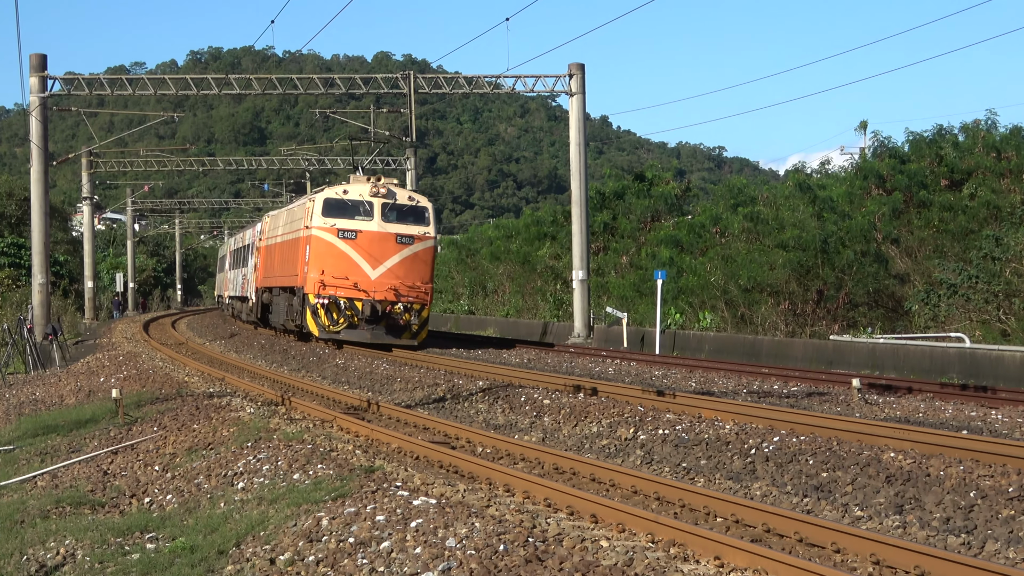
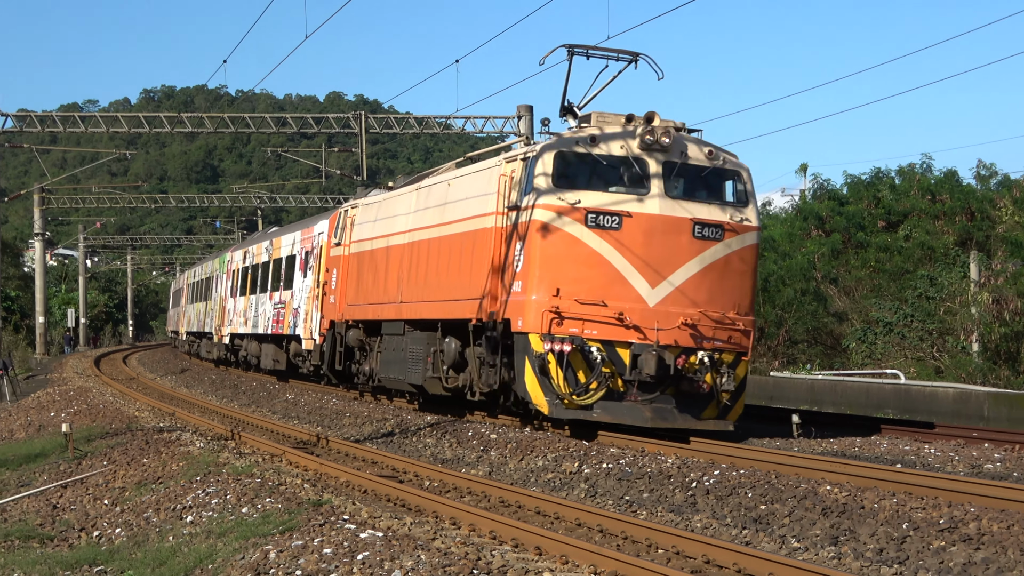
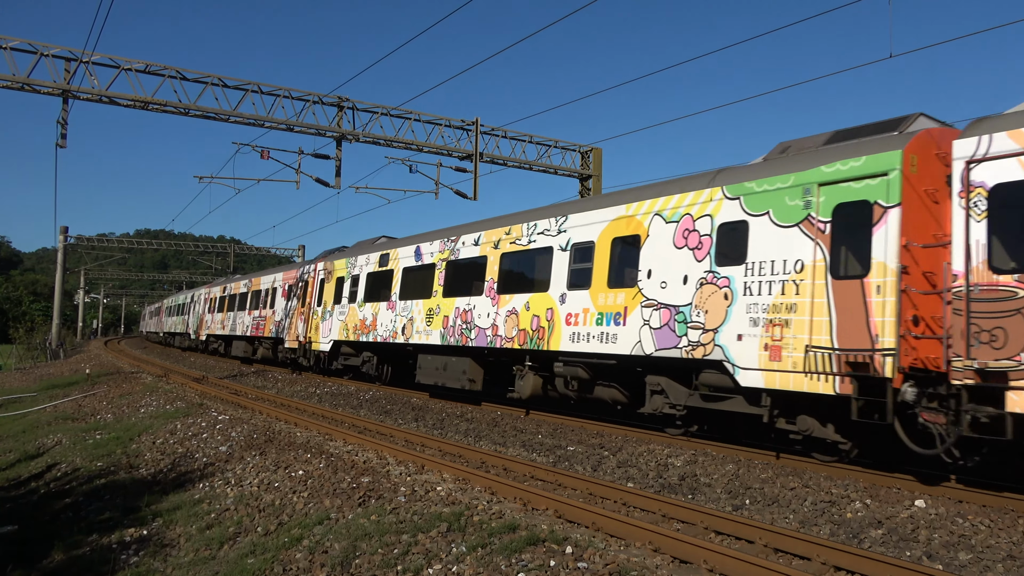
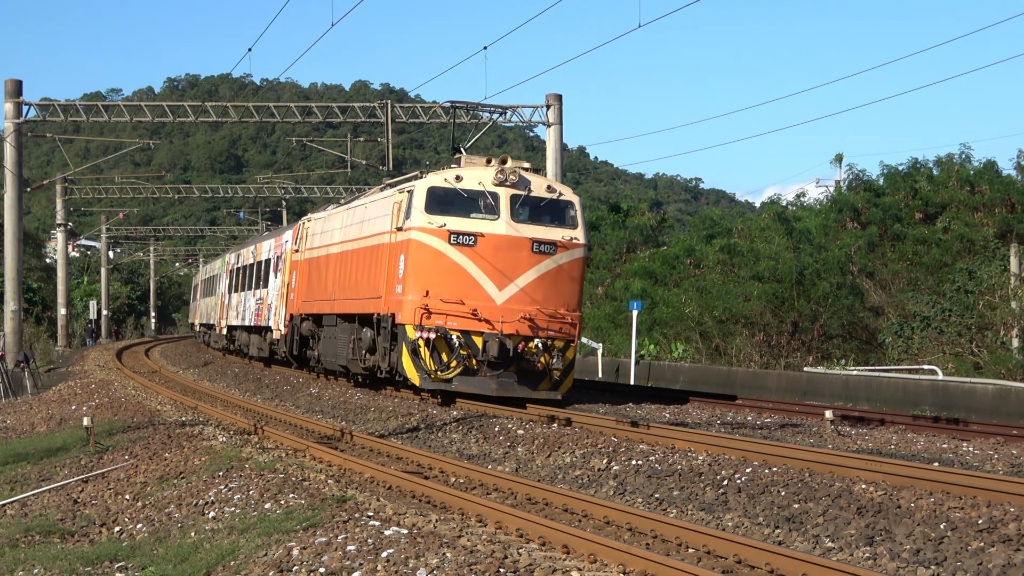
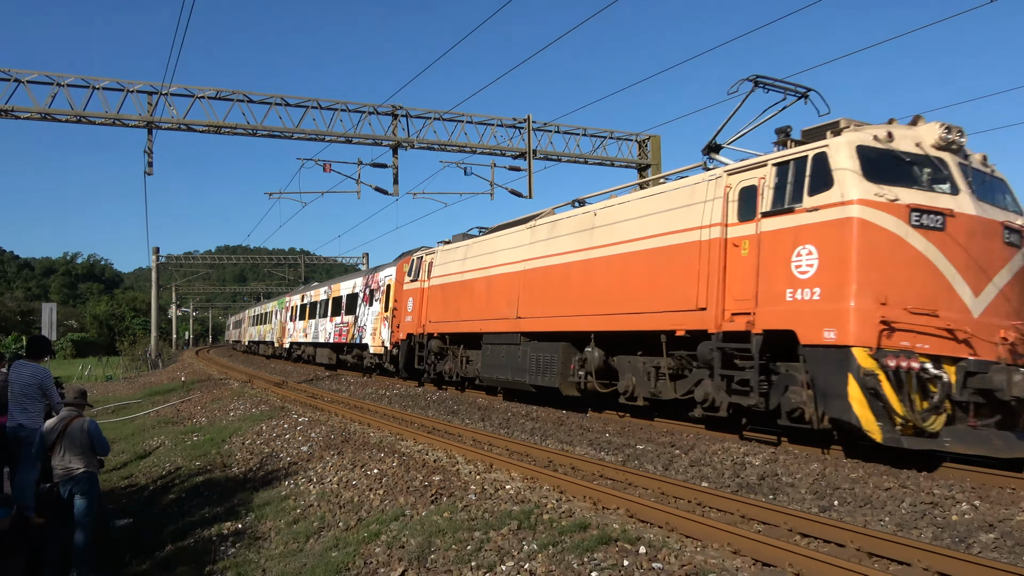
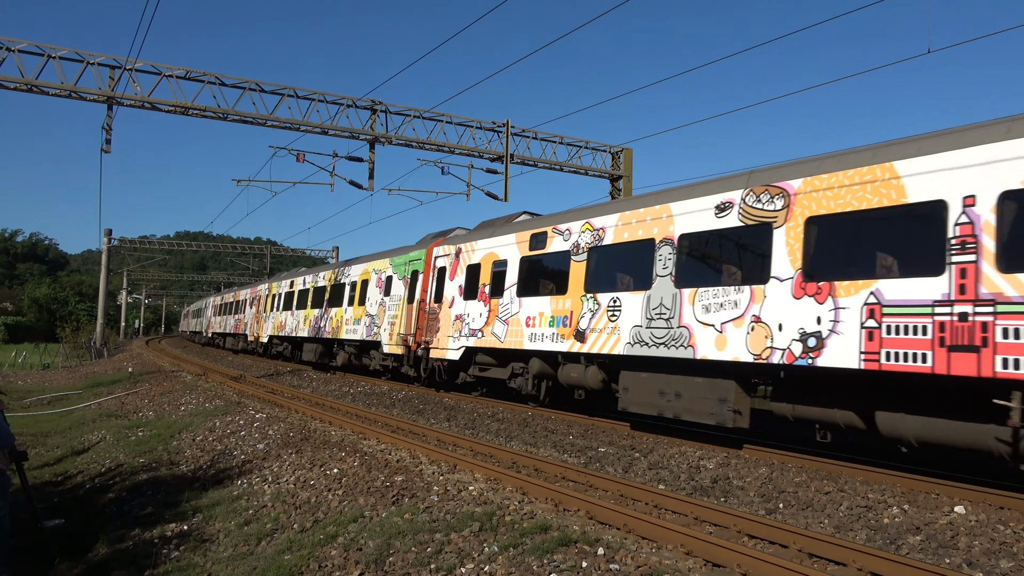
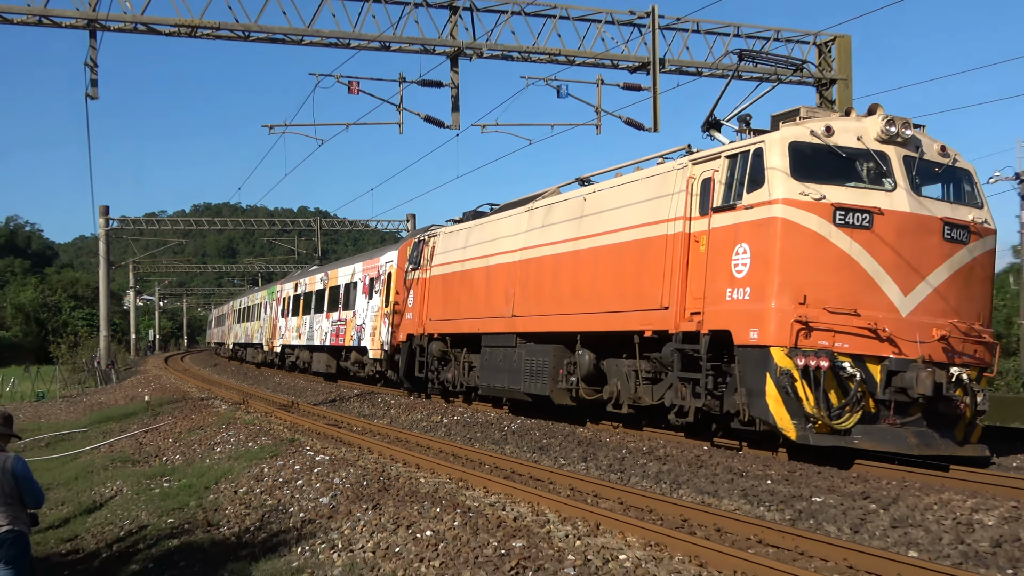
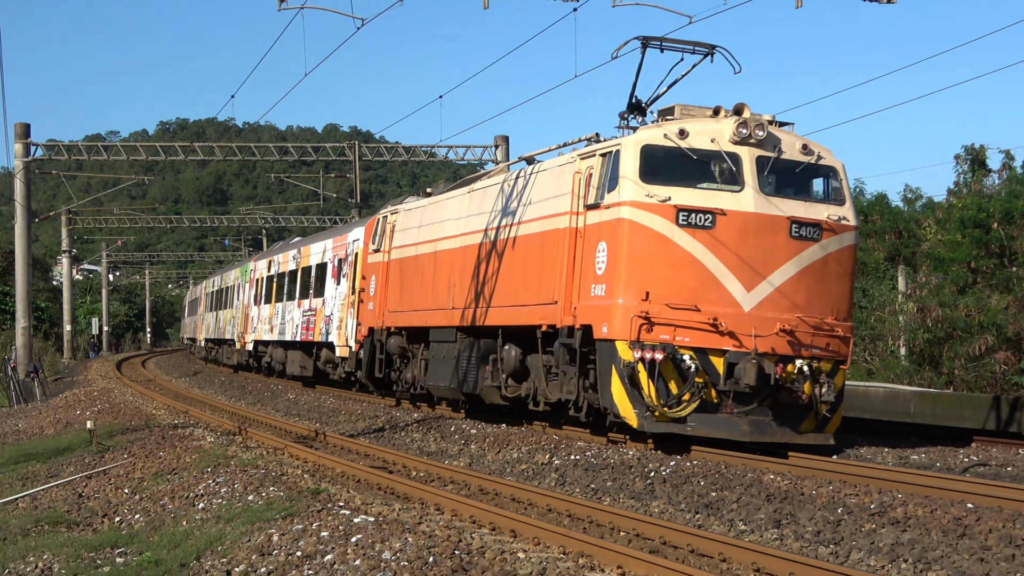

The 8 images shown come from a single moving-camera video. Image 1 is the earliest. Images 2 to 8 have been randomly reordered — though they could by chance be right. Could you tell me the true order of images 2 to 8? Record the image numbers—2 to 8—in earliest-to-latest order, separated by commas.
4, 2, 8, 7, 5, 6, 3
